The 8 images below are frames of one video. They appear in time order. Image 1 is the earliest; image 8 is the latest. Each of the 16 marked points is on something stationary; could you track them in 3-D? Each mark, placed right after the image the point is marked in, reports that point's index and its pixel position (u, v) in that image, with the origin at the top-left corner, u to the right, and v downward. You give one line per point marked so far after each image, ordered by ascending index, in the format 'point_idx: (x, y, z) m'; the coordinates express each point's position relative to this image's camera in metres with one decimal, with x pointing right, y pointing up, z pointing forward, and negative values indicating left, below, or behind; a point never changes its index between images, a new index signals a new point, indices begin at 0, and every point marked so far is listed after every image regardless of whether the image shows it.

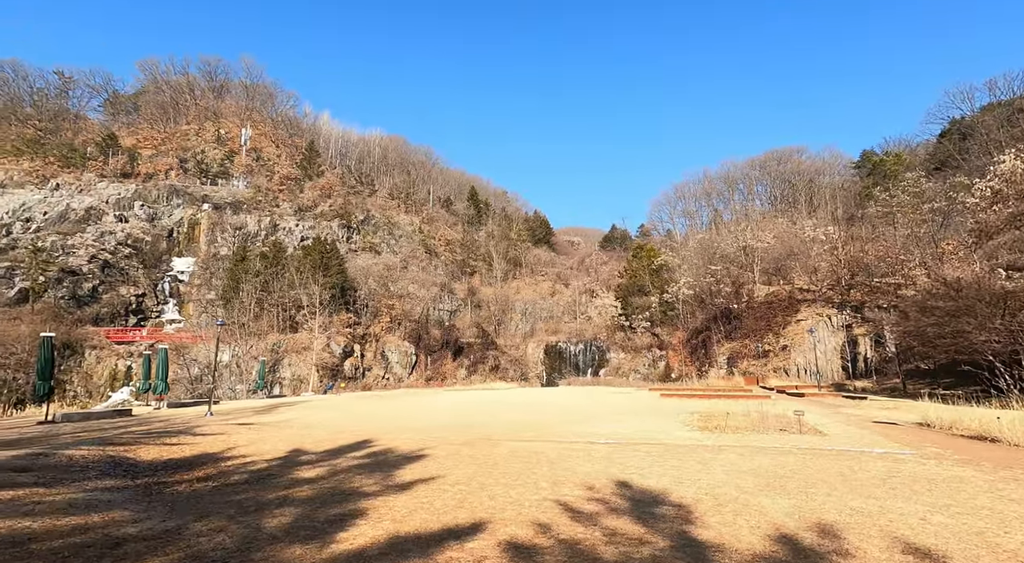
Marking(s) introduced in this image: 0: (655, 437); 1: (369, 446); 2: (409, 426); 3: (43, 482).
0: (+1.9, -1.9, +7.1) m
1: (-1.4, -1.7, +5.9) m
2: (-2.1, -2.7, +10.7) m
3: (-2.8, -1.2, +3.5) m
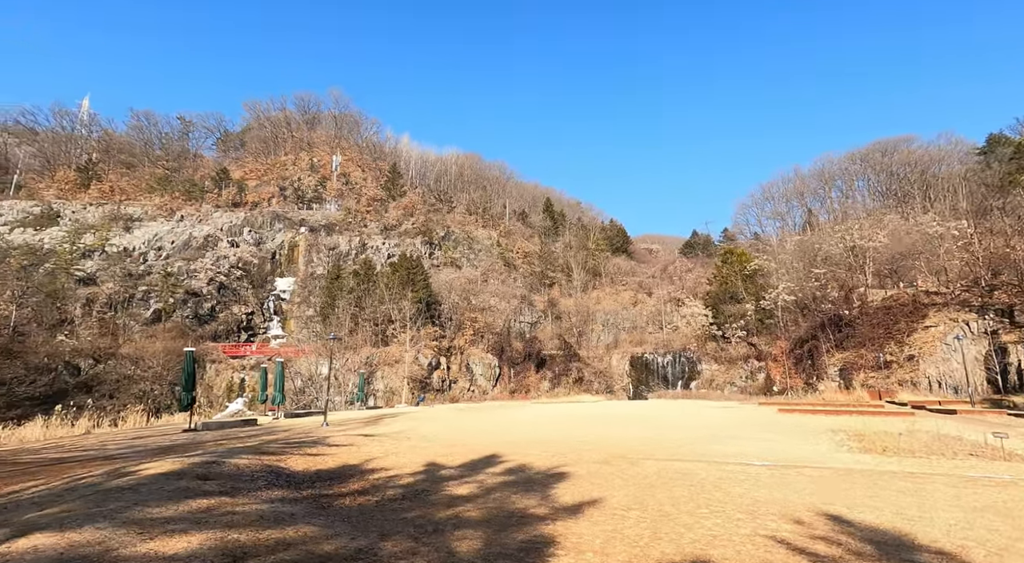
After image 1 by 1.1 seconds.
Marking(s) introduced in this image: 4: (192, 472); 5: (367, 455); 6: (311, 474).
0: (+3.4, -2.0, +6.5) m
1: (-0.1, -1.9, +5.9) m
2: (+0.1, -3.0, +10.7) m
3: (-1.8, -1.4, +3.8) m
4: (-2.4, -1.5, +4.4) m
5: (-2.0, -2.3, +7.7) m
6: (-1.9, -1.8, +5.3) m
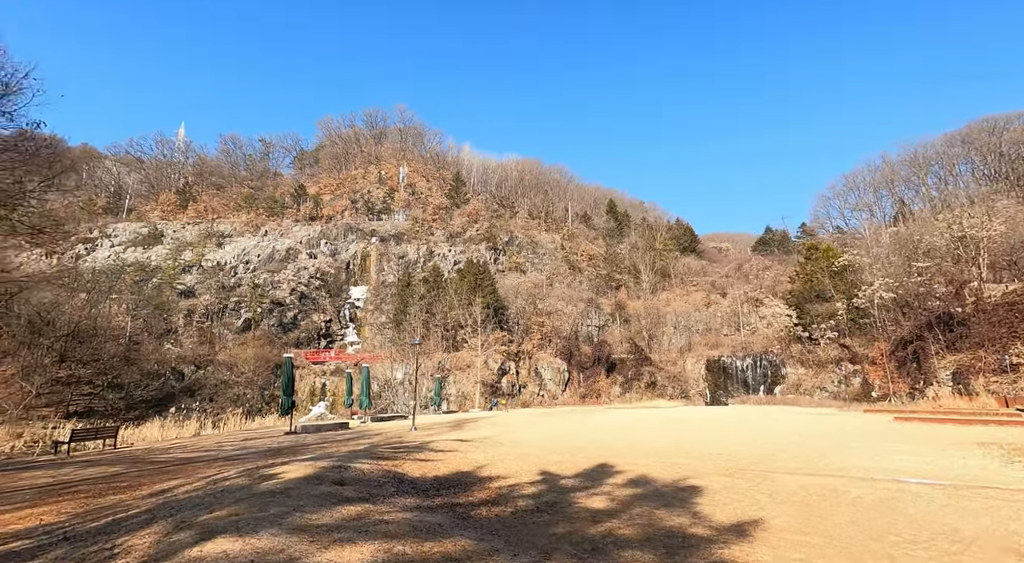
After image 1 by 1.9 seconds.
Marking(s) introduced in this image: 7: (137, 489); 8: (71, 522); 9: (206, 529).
0: (+4.7, -2.0, +5.8) m
1: (+1.1, -1.9, +5.7) m
2: (+2.0, -3.0, +10.5) m
3: (-0.9, -1.5, +3.8) m
4: (-1.5, -1.6, +4.6) m
5: (-0.5, -2.4, +7.8) m
6: (-0.7, -1.9, +5.4) m
7: (-5.3, -3.0, +8.1) m
8: (-3.5, -2.0, +4.7) m
9: (-1.6, -1.3, +3.0) m
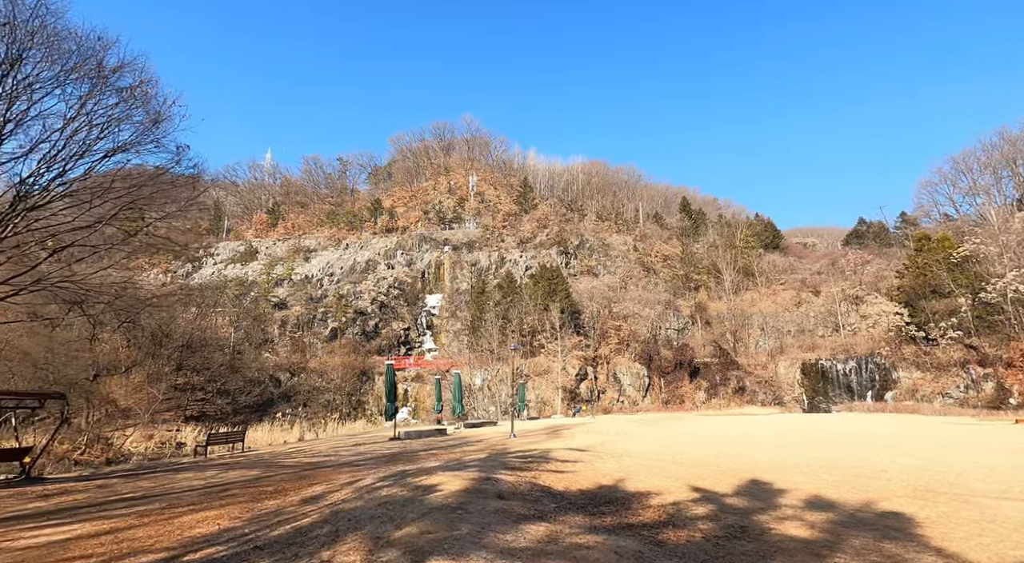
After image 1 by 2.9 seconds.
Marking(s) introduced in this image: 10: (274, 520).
0: (+6.1, -1.9, +4.8) m
1: (+2.6, -1.9, +5.2) m
2: (+4.2, -3.1, +9.8) m
3: (+0.2, -1.5, +3.7) m
4: (-0.2, -1.7, +4.6) m
5: (+1.3, -2.5, +7.5) m
6: (+0.7, -2.0, +5.2) m
7: (-3.4, -3.2, +8.6) m
8: (-2.2, -2.2, +4.9) m
9: (-0.6, -1.4, +3.0) m
10: (-2.3, -2.3, +5.5) m
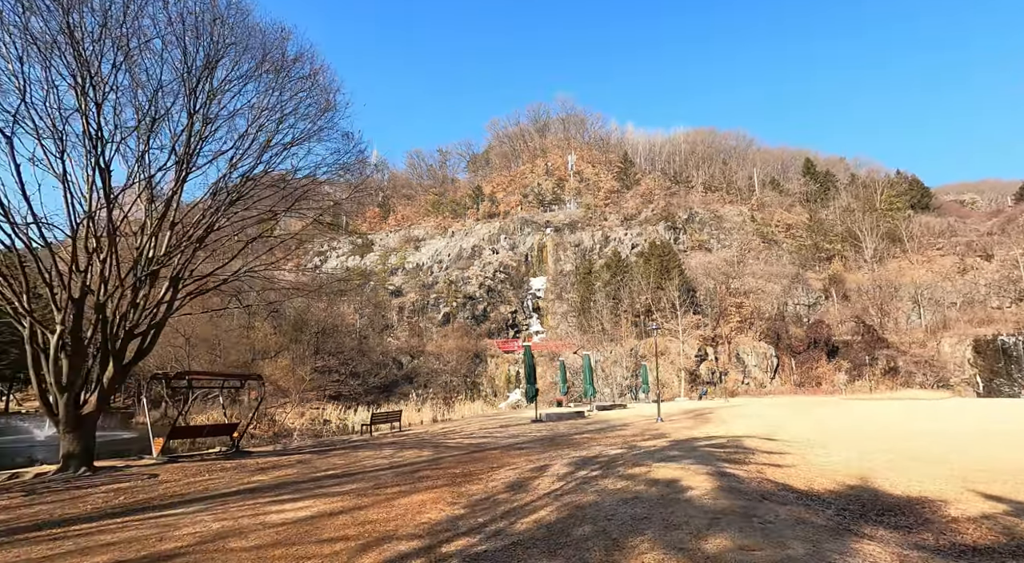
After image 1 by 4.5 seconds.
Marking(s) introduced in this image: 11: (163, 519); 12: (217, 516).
0: (+7.8, -1.5, +2.9) m
1: (+4.5, -1.6, +4.2) m
2: (+7.2, -2.5, +8.2) m
3: (+1.9, -1.4, +3.2) m
4: (+1.7, -1.5, +4.1) m
5: (+3.8, -2.2, +6.7) m
6: (+2.7, -1.7, +4.6) m
7: (-0.5, -3.1, +8.8) m
8: (-0.1, -2.1, +4.9) m
9: (+0.9, -1.3, +2.7) m
10: (-0.1, -2.2, +5.5) m
11: (-4.6, -3.1, +7.5) m
12: (-3.8, -3.0, +7.3) m
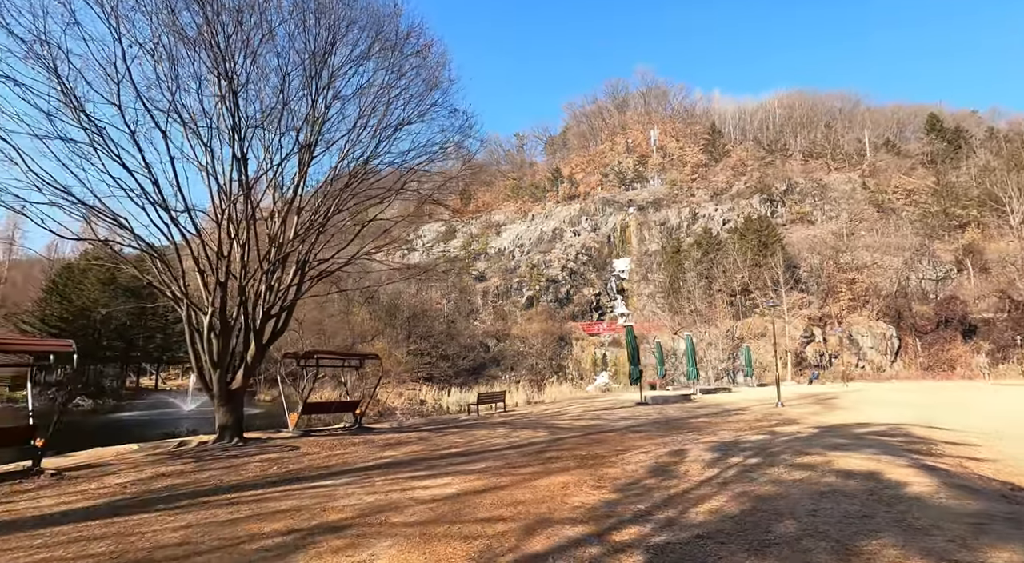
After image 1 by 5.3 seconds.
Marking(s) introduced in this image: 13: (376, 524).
0: (+8.7, -1.1, +1.3) m
1: (+5.7, -1.3, +3.1) m
2: (+9.0, -2.1, +6.6) m
3: (+2.9, -1.2, +2.5) m
4: (+2.9, -1.3, +3.5) m
5: (+5.4, -1.8, +5.7) m
6: (+3.9, -1.5, +3.8) m
7: (+1.6, -2.7, +8.5) m
8: (+1.2, -1.9, +4.6) m
9: (+1.9, -1.1, +2.2) m
10: (+1.4, -2.0, +5.2) m
11: (-2.7, -2.9, +7.9) m
12: (-1.9, -2.8, +7.6) m
13: (-1.2, -2.2, +5.2) m
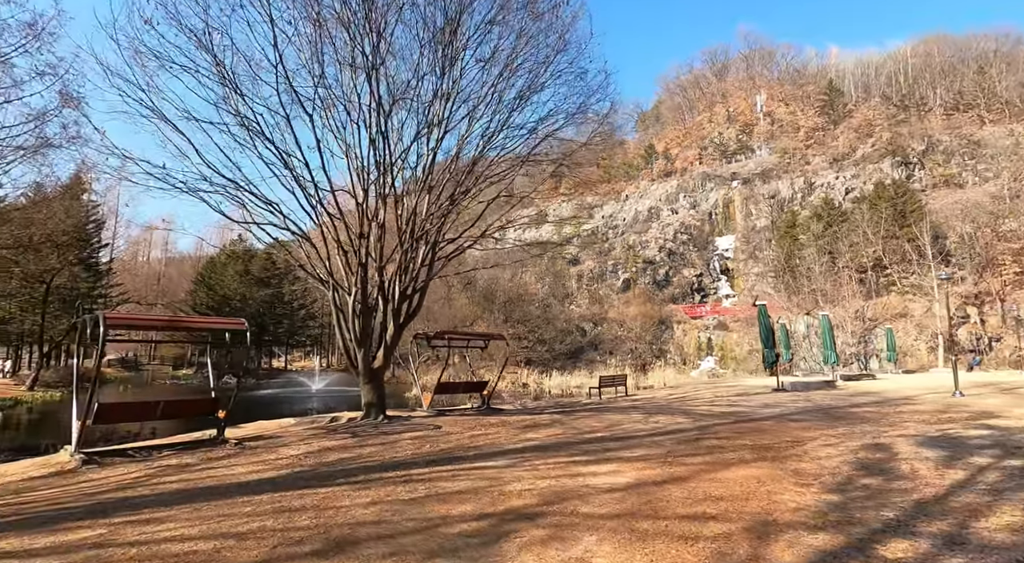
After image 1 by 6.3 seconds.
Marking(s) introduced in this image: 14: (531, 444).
0: (+9.4, -0.8, -1.0) m
1: (+6.8, -1.0, +1.4) m
2: (+10.8, -1.6, +4.2) m
3: (+4.0, -1.0, +1.4) m
4: (+4.1, -1.0, +2.3) m
5: (+7.1, -1.5, +4.0) m
6: (+5.2, -1.2, +2.4) m
7: (+3.9, -2.3, +7.5) m
8: (+2.8, -1.6, +3.8) m
9: (+2.9, -0.9, +1.2) m
10: (+3.0, -1.7, +4.3) m
11: (-0.4, -2.6, +7.8) m
12: (+0.3, -2.5, +7.3) m
13: (+0.5, -2.0, +4.8) m
14: (+0.4, -3.5, +12.3) m
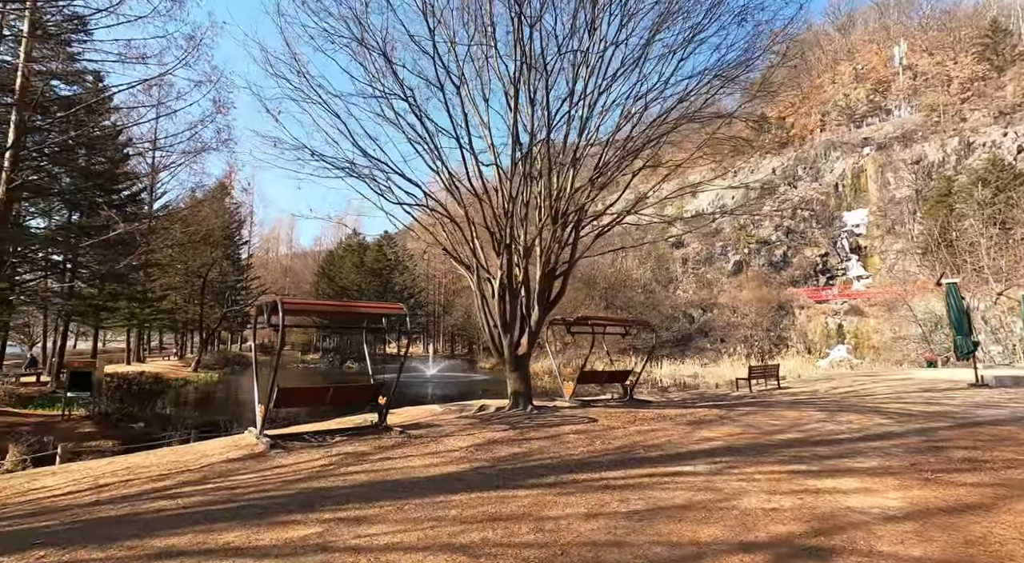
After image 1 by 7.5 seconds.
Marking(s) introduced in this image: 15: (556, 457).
0: (+9.7, -0.5, -4.0) m
1: (+7.7, -0.7, -1.1) m
2: (+12.2, -1.1, +0.8) m
3: (+5.0, -0.7, -0.4) m
4: (+5.3, -0.8, +0.4) m
5: (+8.5, -1.1, +1.4) m
6: (+6.4, -0.9, +0.3) m
7: (+6.2, -2.0, +5.6) m
8: (+4.3, -1.4, +2.2) m
9: (+3.9, -0.7, -0.3) m
10: (+4.7, -1.4, +2.6) m
11: (+2.1, -2.4, +6.8) m
12: (+2.7, -2.3, +6.2) m
13: (+2.3, -1.8, +3.7) m
14: (+3.9, -3.1, +11.0) m
15: (+0.8, -3.0, +9.6) m
